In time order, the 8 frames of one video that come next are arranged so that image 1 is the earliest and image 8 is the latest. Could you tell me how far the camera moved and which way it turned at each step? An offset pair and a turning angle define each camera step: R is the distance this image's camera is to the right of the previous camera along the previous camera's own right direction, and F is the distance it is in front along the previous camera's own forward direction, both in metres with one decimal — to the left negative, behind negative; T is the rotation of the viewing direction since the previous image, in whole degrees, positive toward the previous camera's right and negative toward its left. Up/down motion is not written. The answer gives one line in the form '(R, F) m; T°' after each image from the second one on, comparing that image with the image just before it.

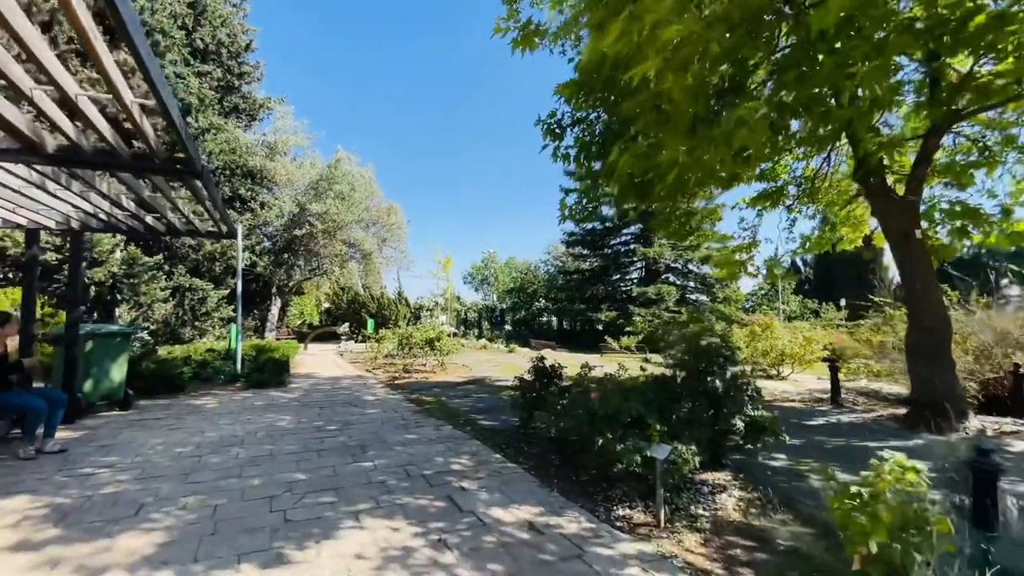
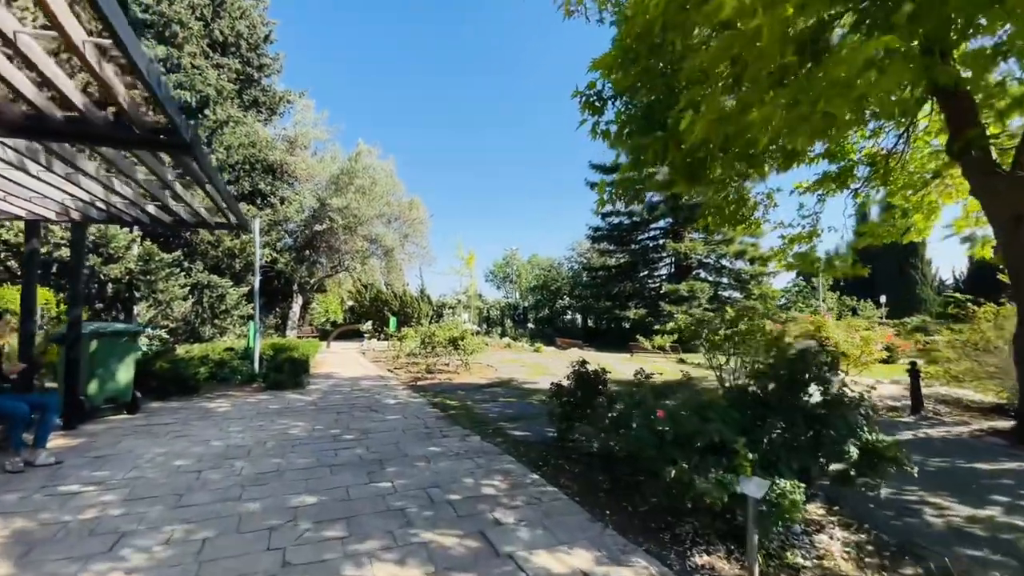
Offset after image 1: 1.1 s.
(-0.1, +0.6) m; -3°
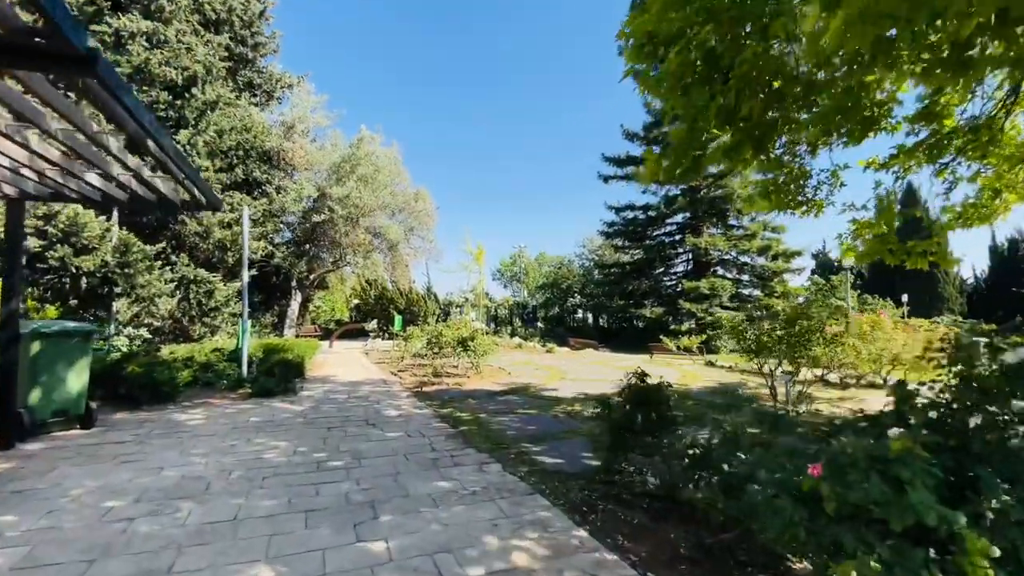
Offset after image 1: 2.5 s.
(-0.2, +1.0) m; -1°
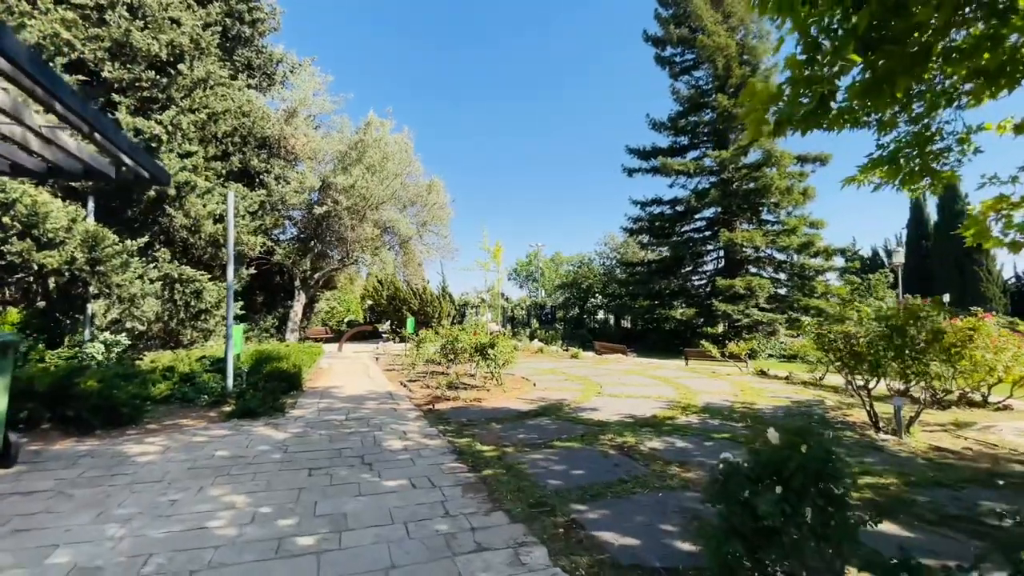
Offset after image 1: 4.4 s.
(-0.2, +1.2) m; -2°
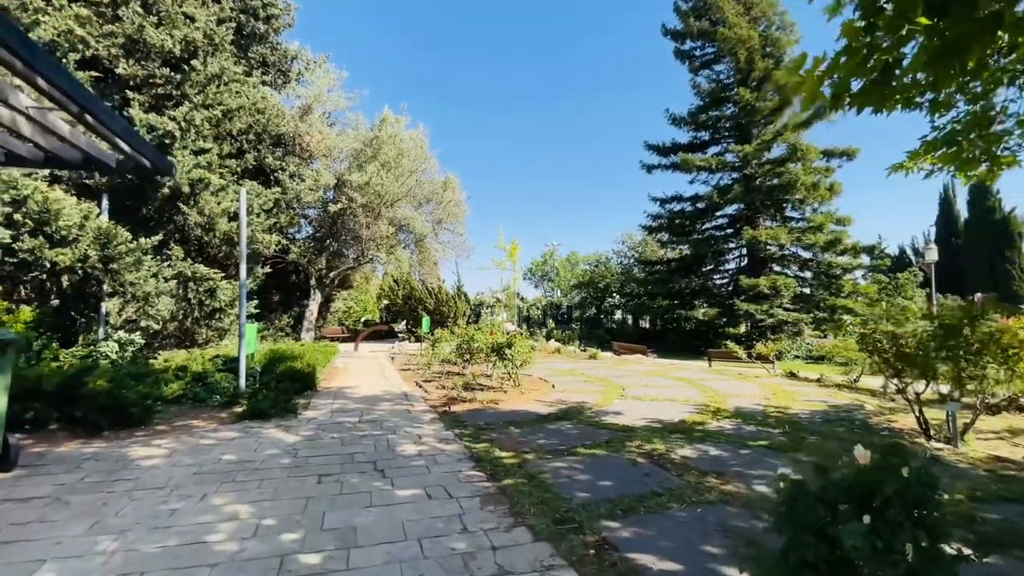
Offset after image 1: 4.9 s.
(0.0, +0.3) m; -2°
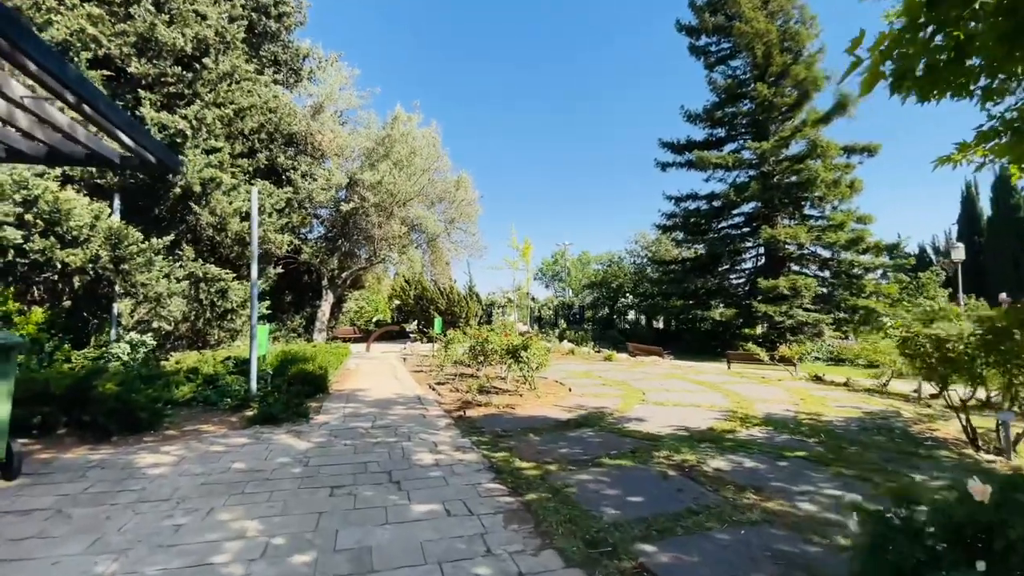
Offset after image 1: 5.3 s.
(-0.1, +0.2) m; -1°
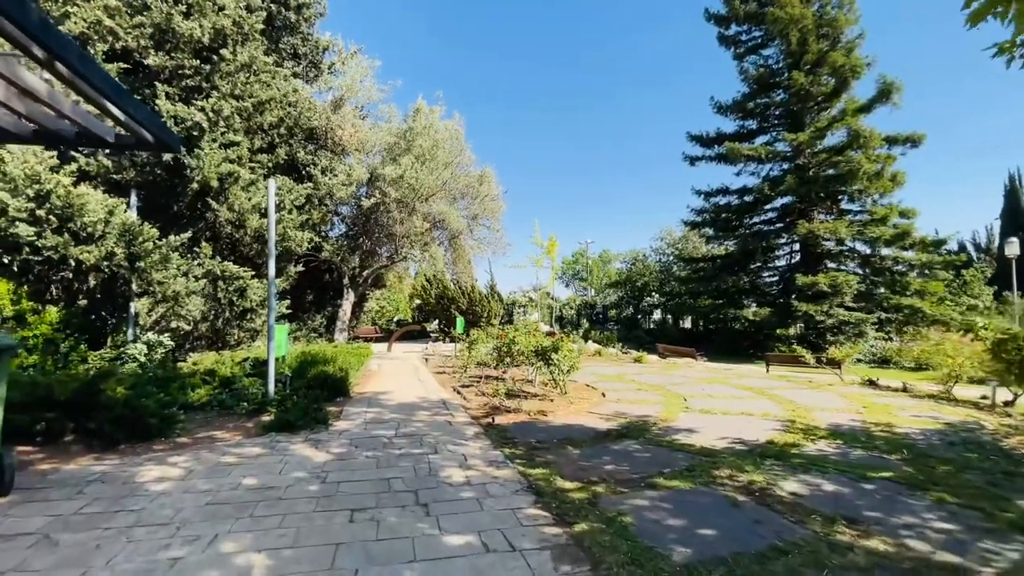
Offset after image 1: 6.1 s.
(-0.2, +0.5) m; -2°
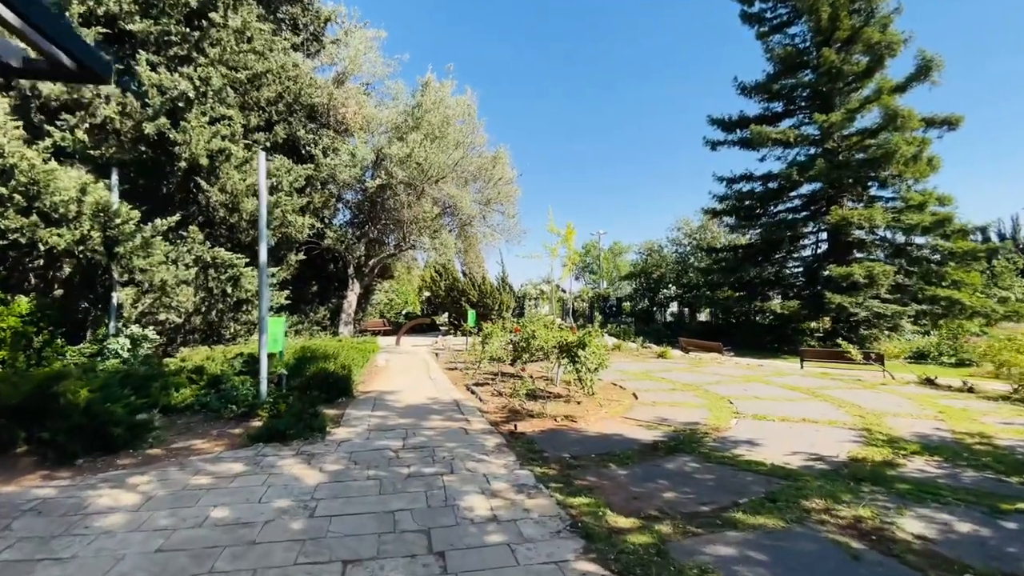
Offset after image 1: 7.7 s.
(-0.2, +0.8) m; -1°
